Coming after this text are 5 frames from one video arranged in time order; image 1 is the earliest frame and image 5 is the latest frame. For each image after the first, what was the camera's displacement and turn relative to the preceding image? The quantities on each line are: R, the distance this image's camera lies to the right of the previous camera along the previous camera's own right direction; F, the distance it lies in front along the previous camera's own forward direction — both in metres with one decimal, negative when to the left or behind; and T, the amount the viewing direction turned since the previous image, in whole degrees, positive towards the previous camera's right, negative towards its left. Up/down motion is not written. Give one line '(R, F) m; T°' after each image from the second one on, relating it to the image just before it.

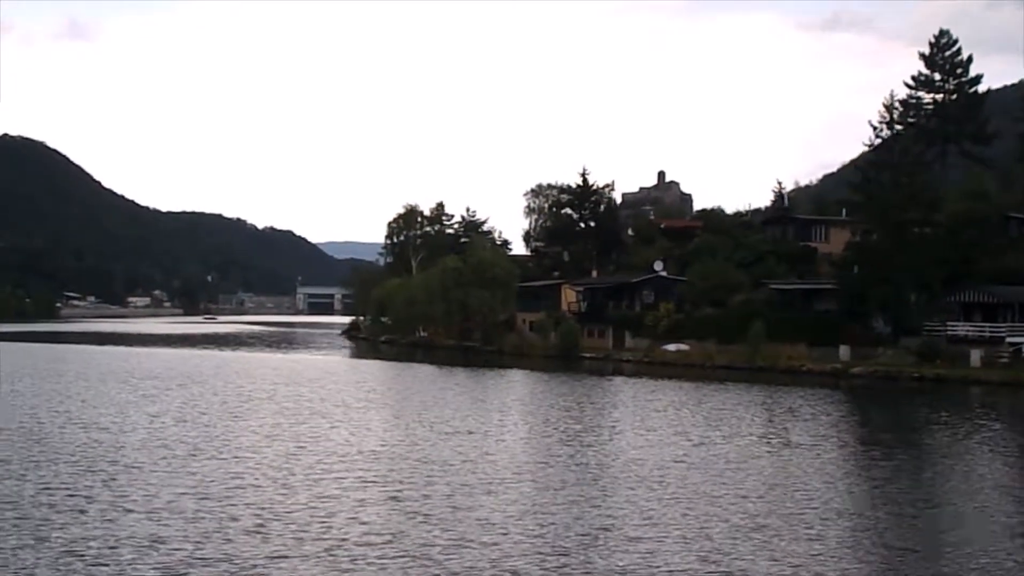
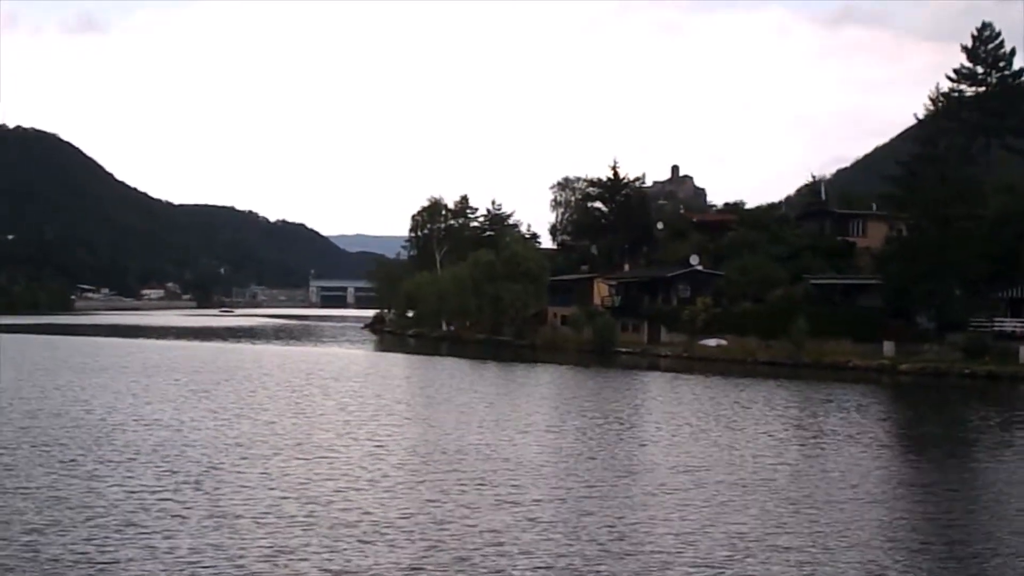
(-0.9, +0.5) m; -1°
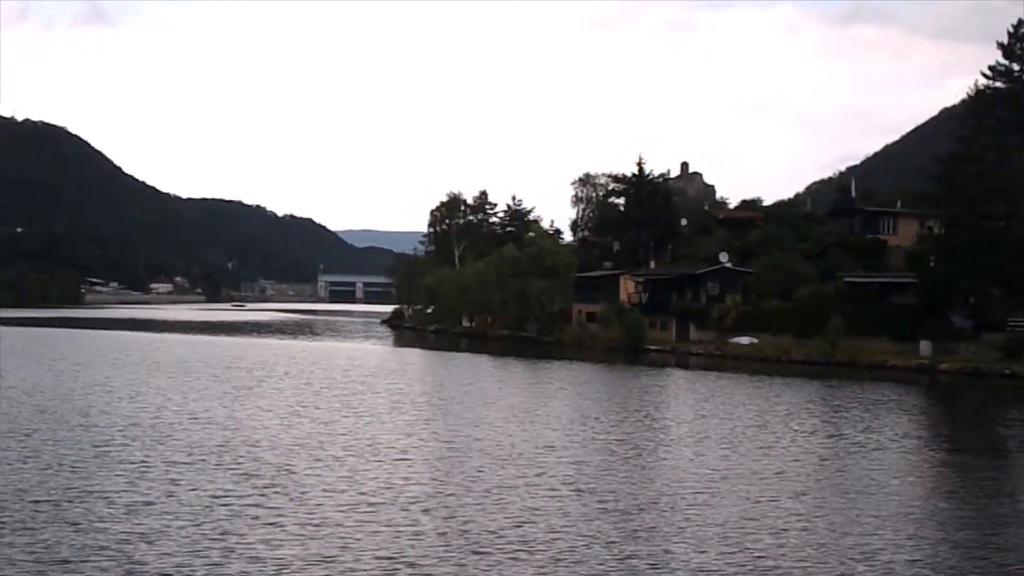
(-0.8, +0.4) m; 0°
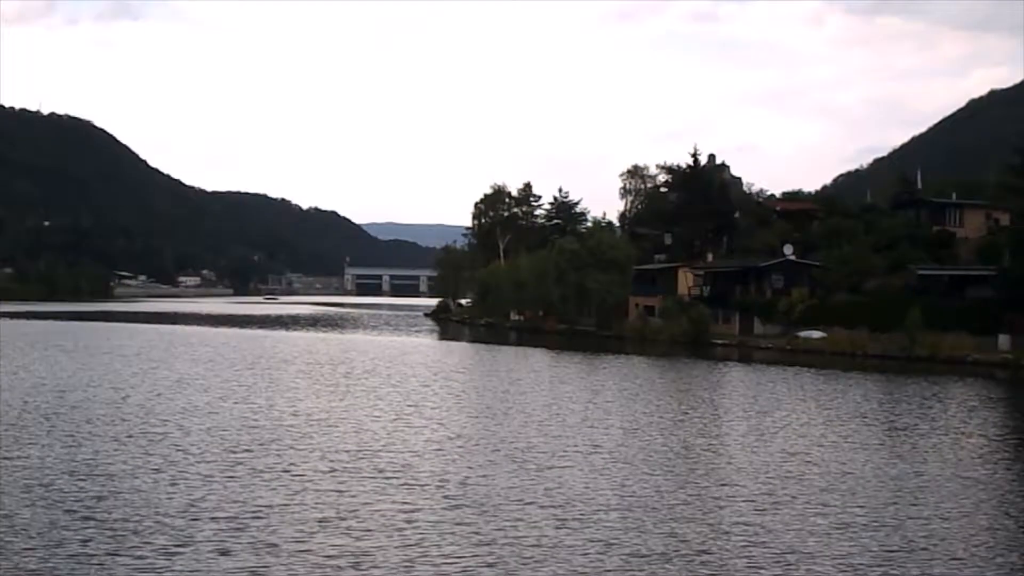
(-1.4, +0.7) m; -1°
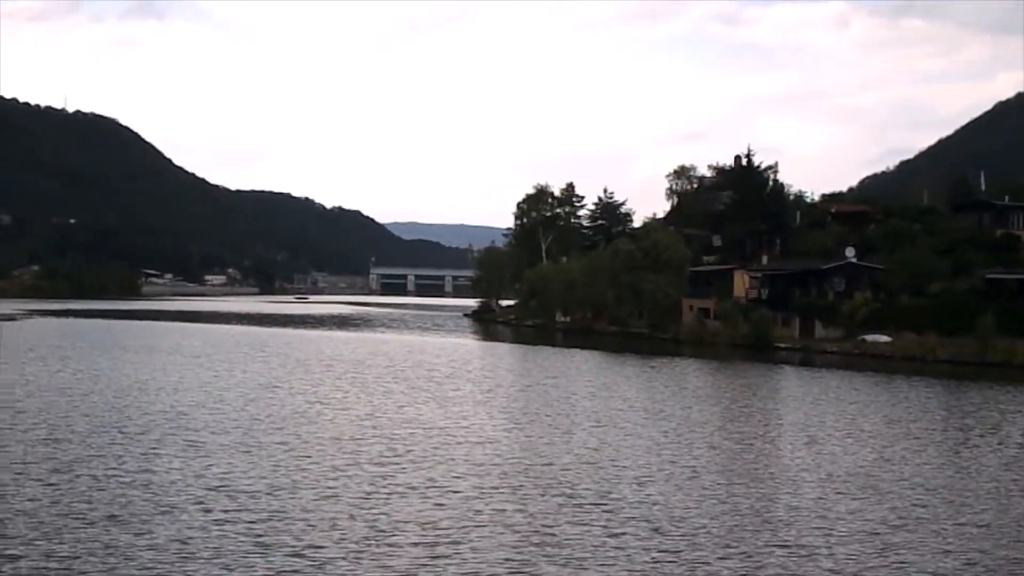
(-1.3, +0.5) m; -1°
